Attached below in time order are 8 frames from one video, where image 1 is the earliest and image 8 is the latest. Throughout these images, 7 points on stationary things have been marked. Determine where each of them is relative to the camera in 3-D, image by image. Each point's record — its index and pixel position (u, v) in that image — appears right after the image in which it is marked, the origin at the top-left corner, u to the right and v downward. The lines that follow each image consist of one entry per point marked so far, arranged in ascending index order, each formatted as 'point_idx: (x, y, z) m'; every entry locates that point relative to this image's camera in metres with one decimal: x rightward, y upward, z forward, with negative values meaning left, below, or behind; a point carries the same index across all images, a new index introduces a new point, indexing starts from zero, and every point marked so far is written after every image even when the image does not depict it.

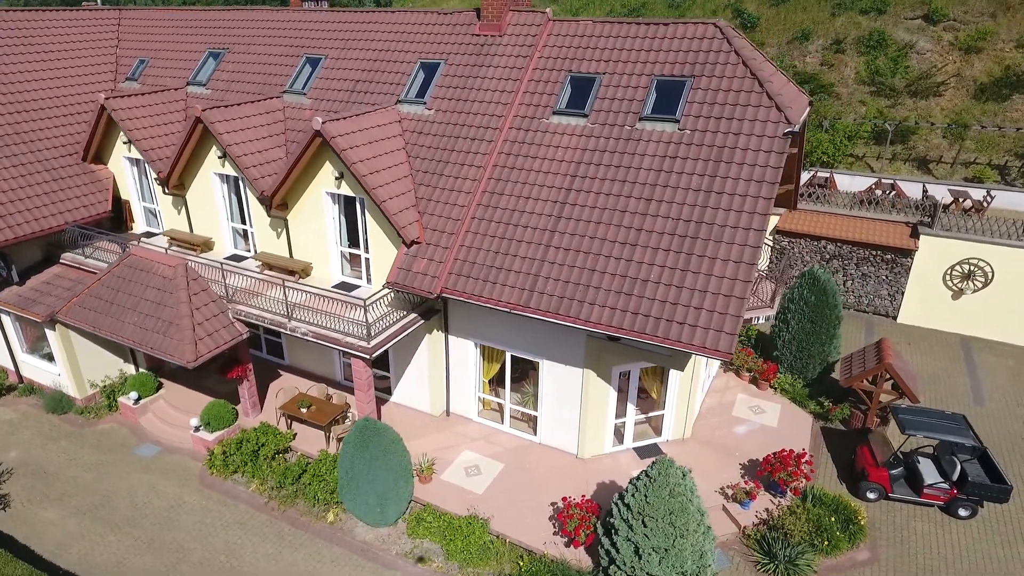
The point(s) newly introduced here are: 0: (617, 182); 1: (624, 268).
0: (+2.0, +2.0, +11.4) m
1: (+2.0, +0.4, +10.7) m
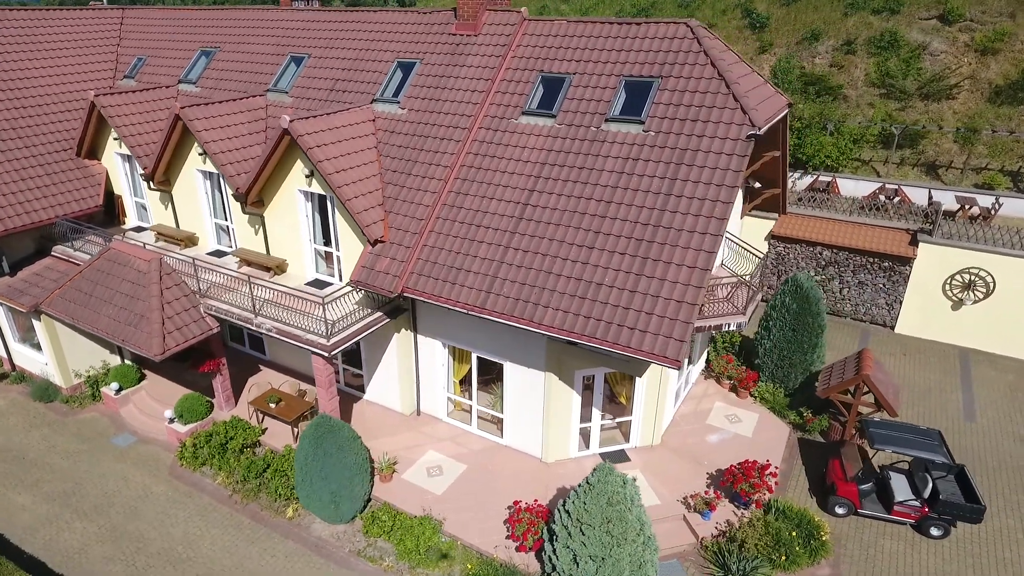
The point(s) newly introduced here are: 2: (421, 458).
0: (+1.3, +2.0, +11.3) m
1: (+1.2, +0.3, +10.5) m
2: (-2.0, -3.8, +13.1) m
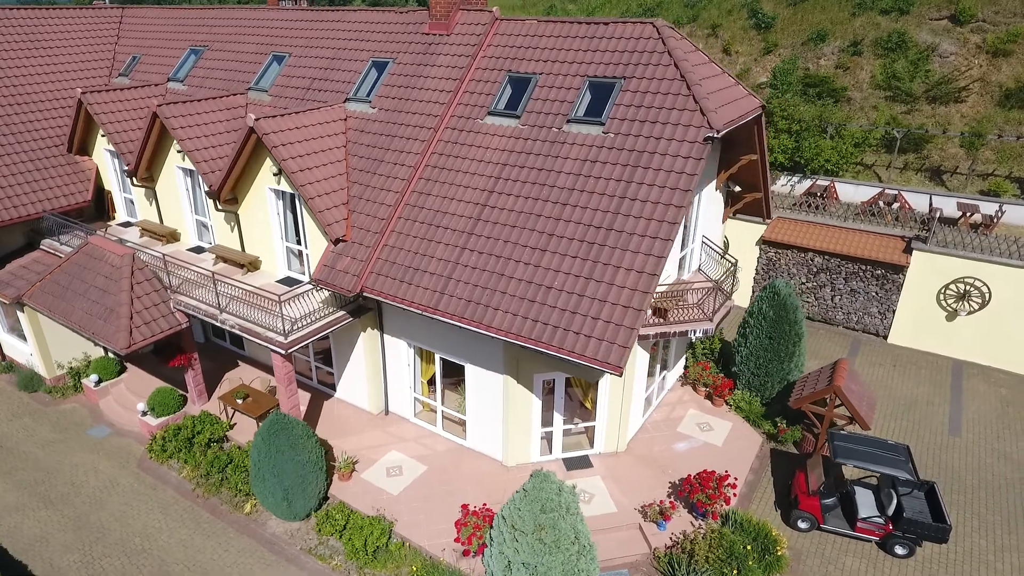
0: (+0.5, +1.9, +11.2) m
1: (+0.3, +0.2, +10.4) m
2: (-2.9, -3.7, +13.1) m
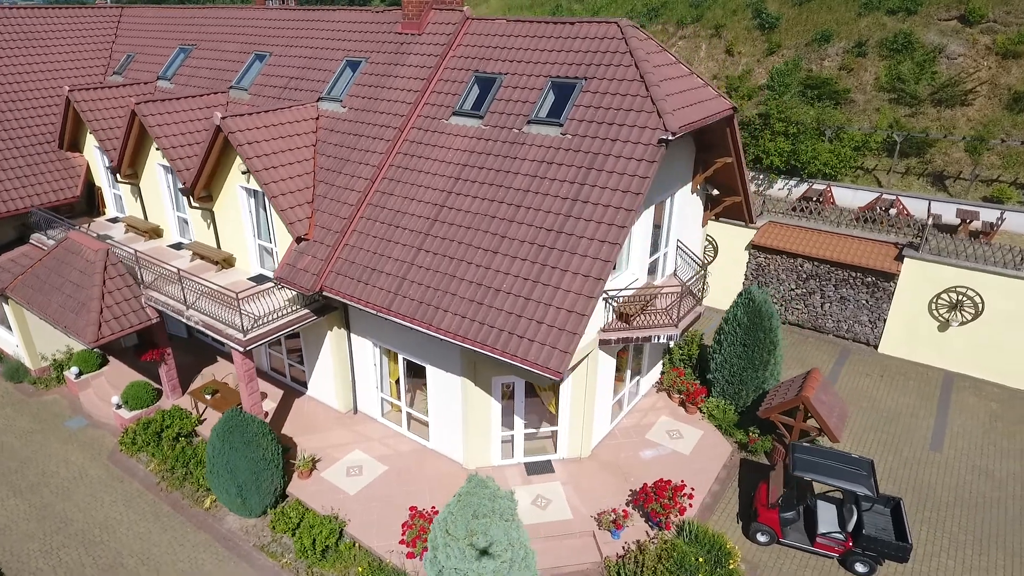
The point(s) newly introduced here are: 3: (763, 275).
0: (-0.3, +1.9, +11.0) m
1: (-0.5, +0.2, +10.3) m
2: (-3.7, -3.7, +13.1) m
3: (+8.1, +0.4, +19.3) m
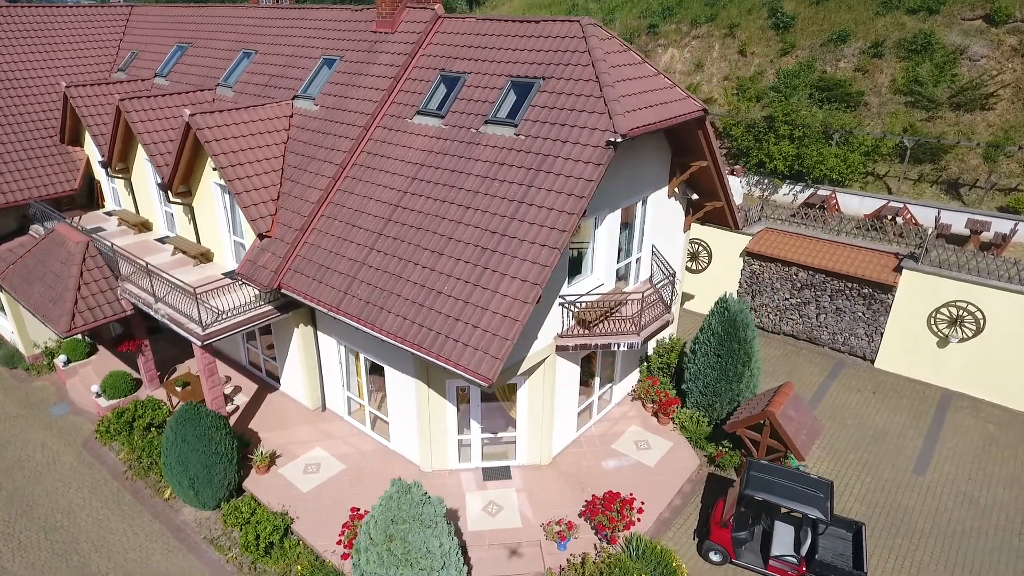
0: (-1.2, +1.8, +10.9) m
1: (-1.5, +0.2, +10.1) m
2: (-4.6, -3.7, +13.1) m
3: (+7.7, +0.1, +18.6) m
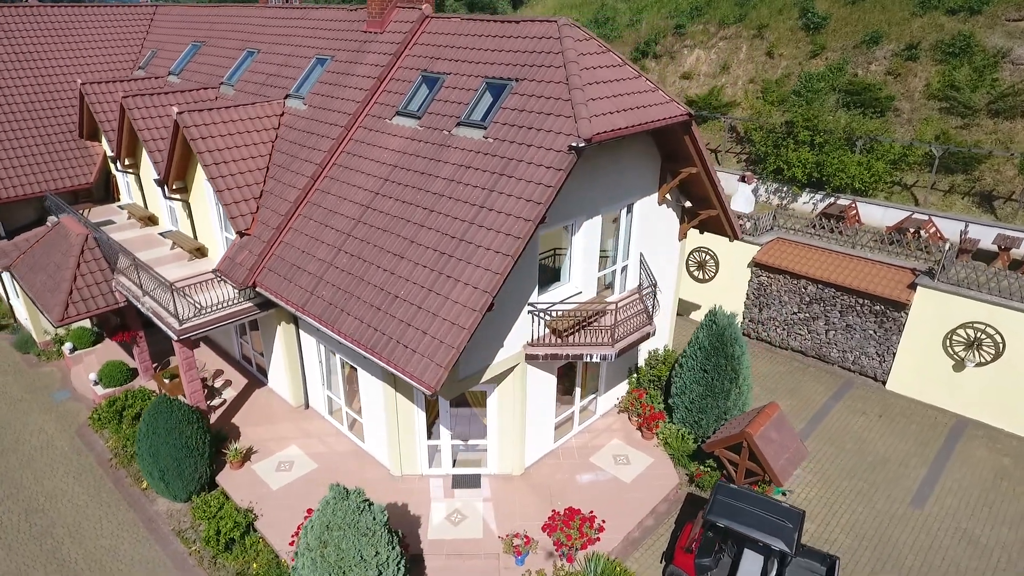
0: (-1.8, +1.8, +10.7) m
1: (-2.1, +0.1, +10.0) m
2: (-5.1, -3.6, +13.2) m
3: (+7.6, -0.2, +17.8) m
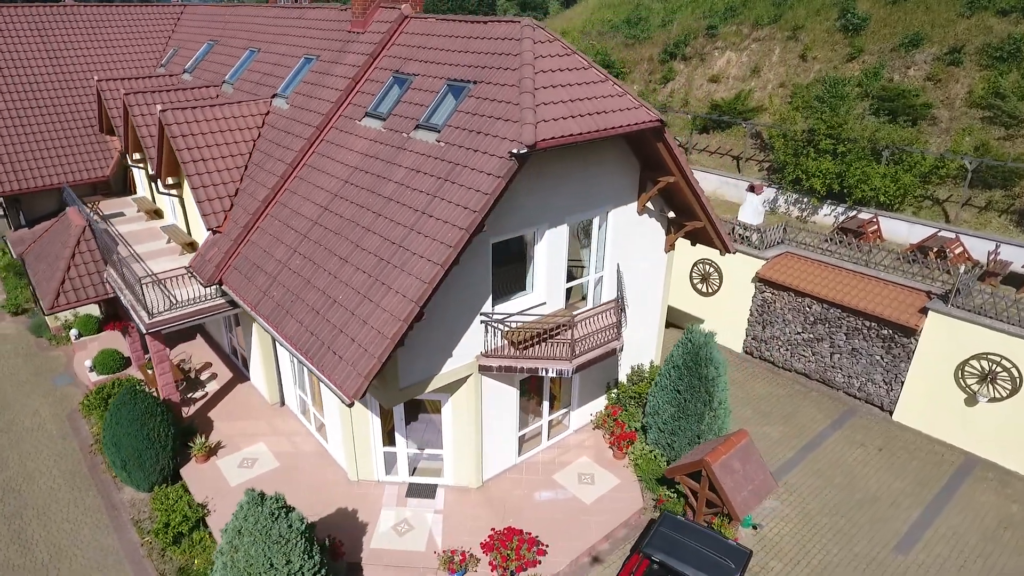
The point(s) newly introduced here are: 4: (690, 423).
0: (-2.5, +1.7, +10.6) m
1: (-3.1, +0.1, +9.9) m
2: (-5.9, -3.6, +13.3) m
3: (+7.3, -0.7, +16.8) m
4: (+3.6, -2.7, +12.2) m
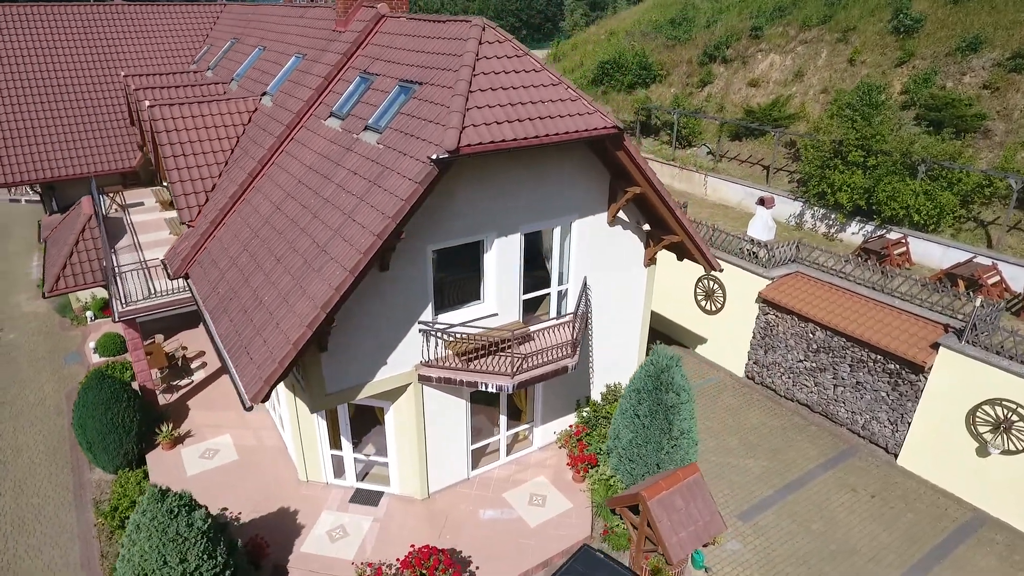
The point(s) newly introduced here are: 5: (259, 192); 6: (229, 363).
0: (-3.5, +1.7, +10.4) m
1: (-4.1, +0.1, +9.8) m
2: (-6.8, -3.4, +13.5) m
3: (+6.8, -1.3, +15.6) m
4: (+2.6, -3.1, +11.4) m
5: (-5.1, +1.9, +12.0) m
6: (-4.3, -1.1, +9.1) m
